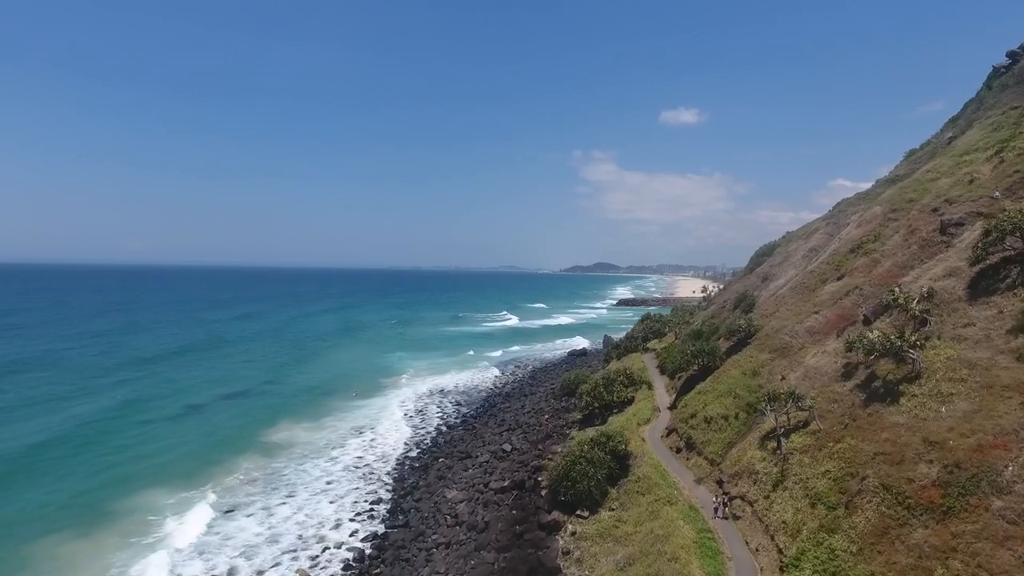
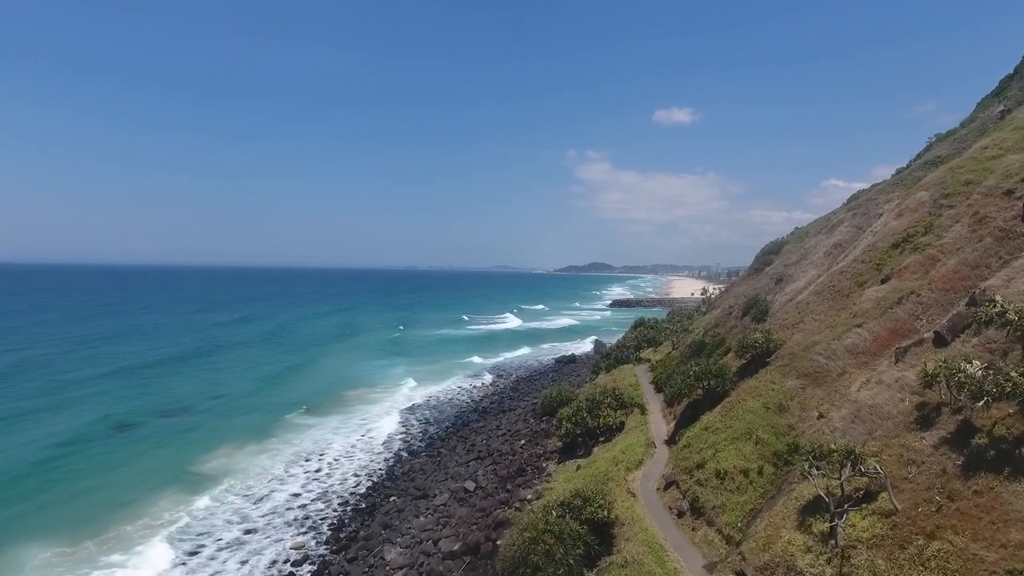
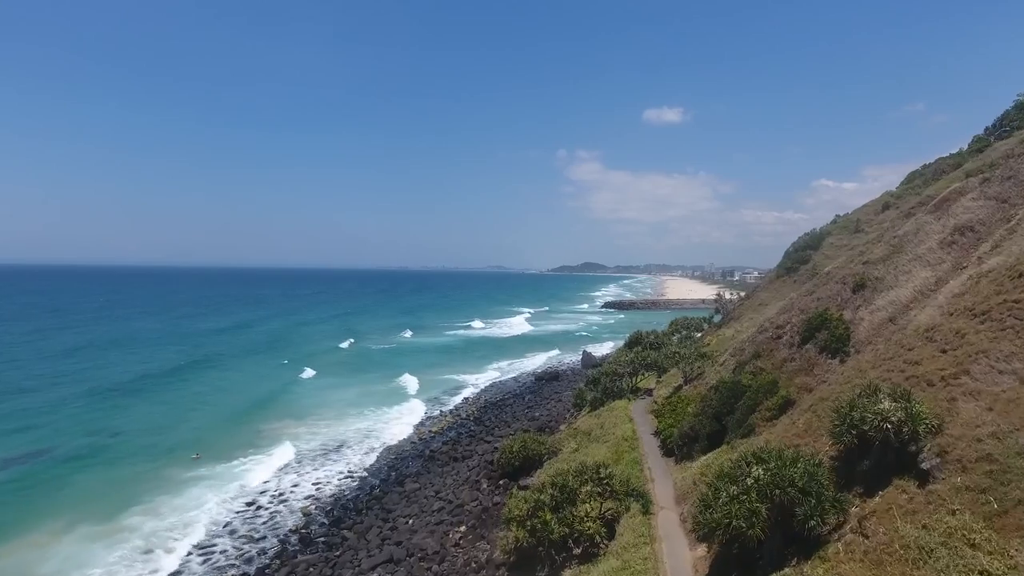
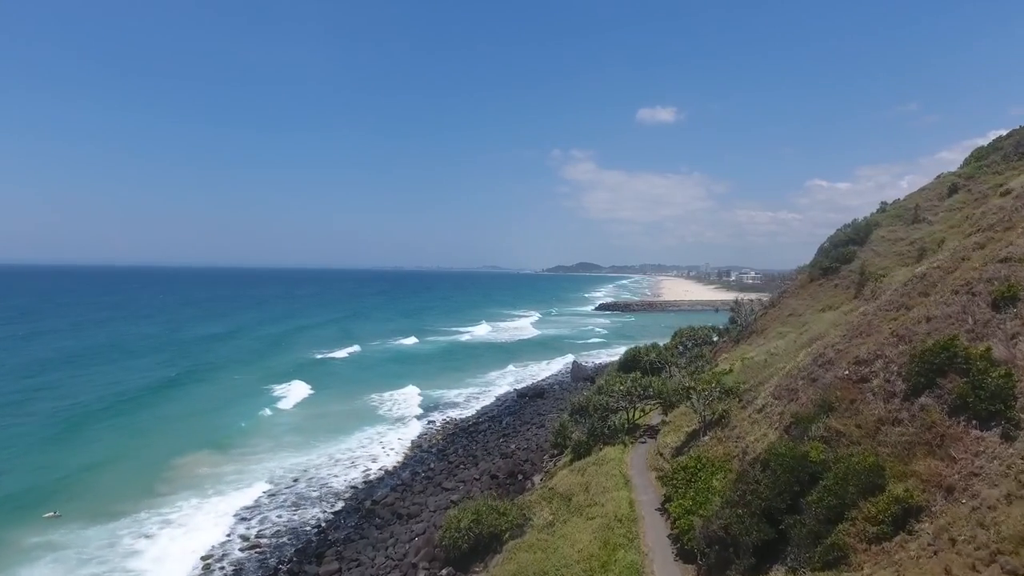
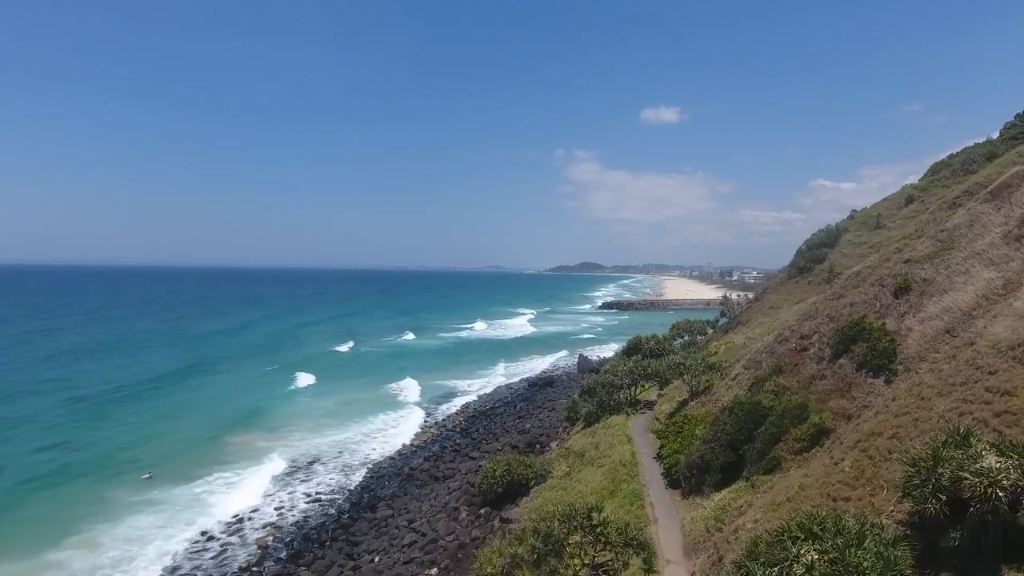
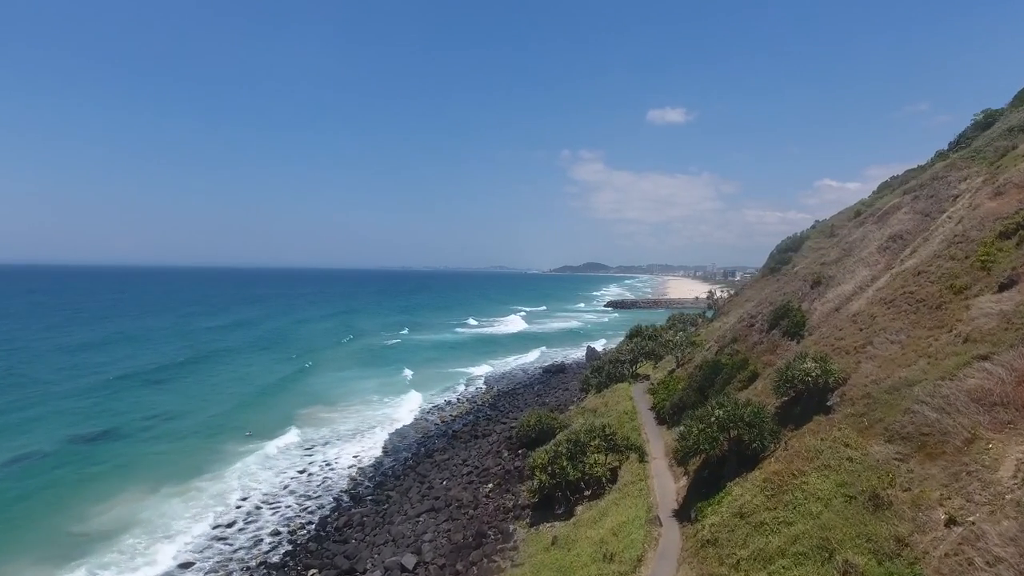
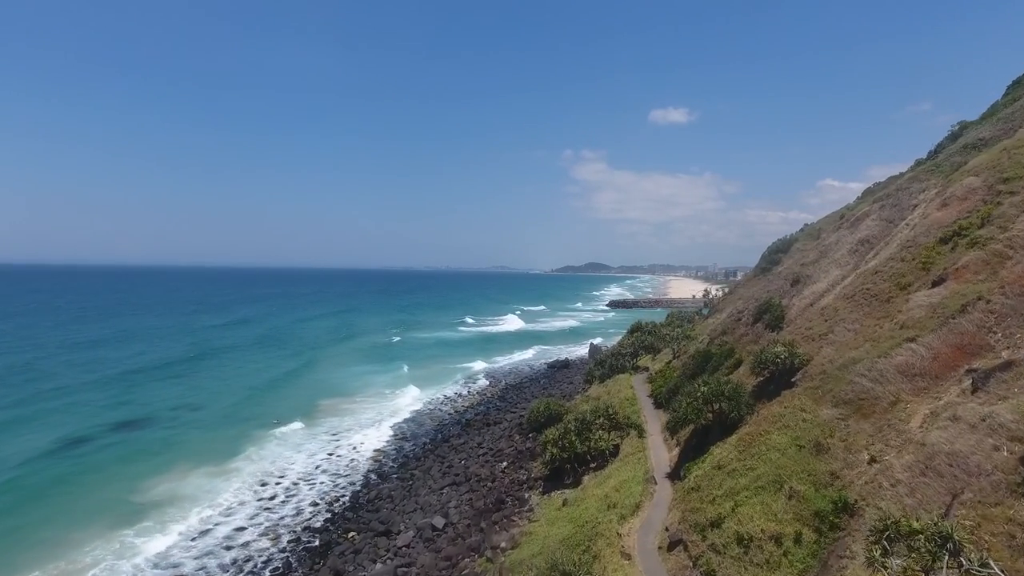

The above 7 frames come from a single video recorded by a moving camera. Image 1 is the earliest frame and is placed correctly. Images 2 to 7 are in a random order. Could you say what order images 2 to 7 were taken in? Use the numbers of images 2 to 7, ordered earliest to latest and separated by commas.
2, 7, 6, 3, 5, 4
